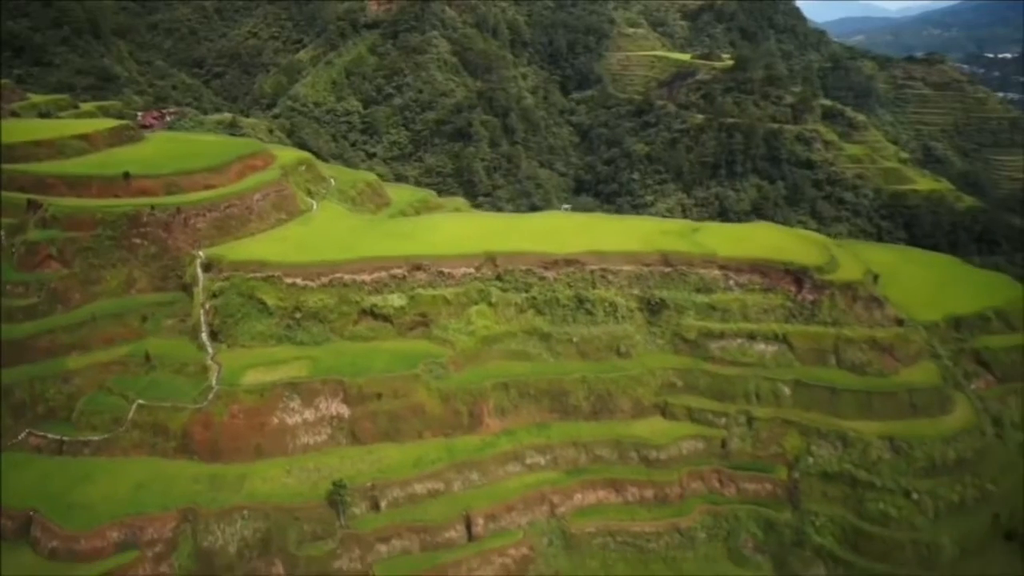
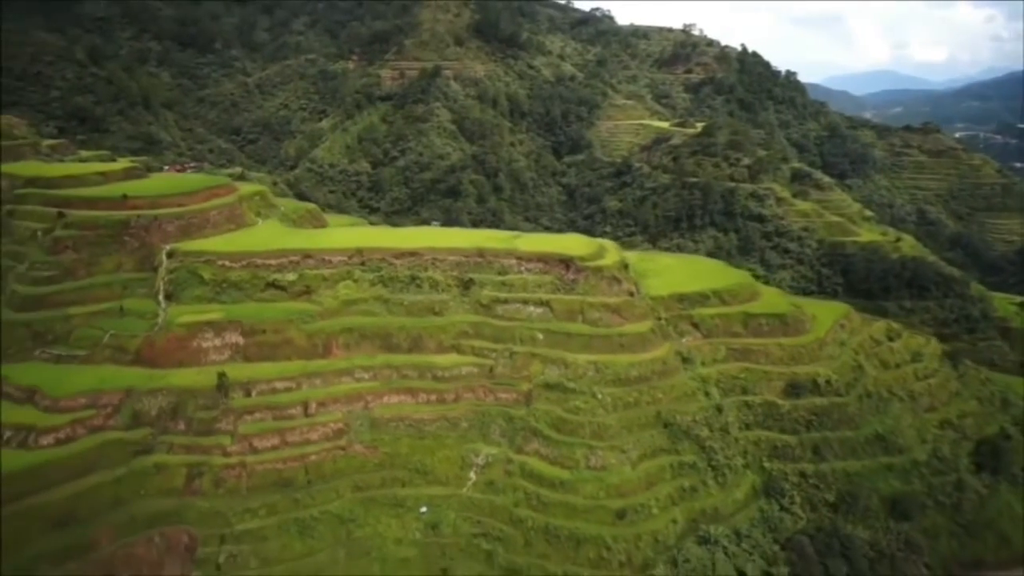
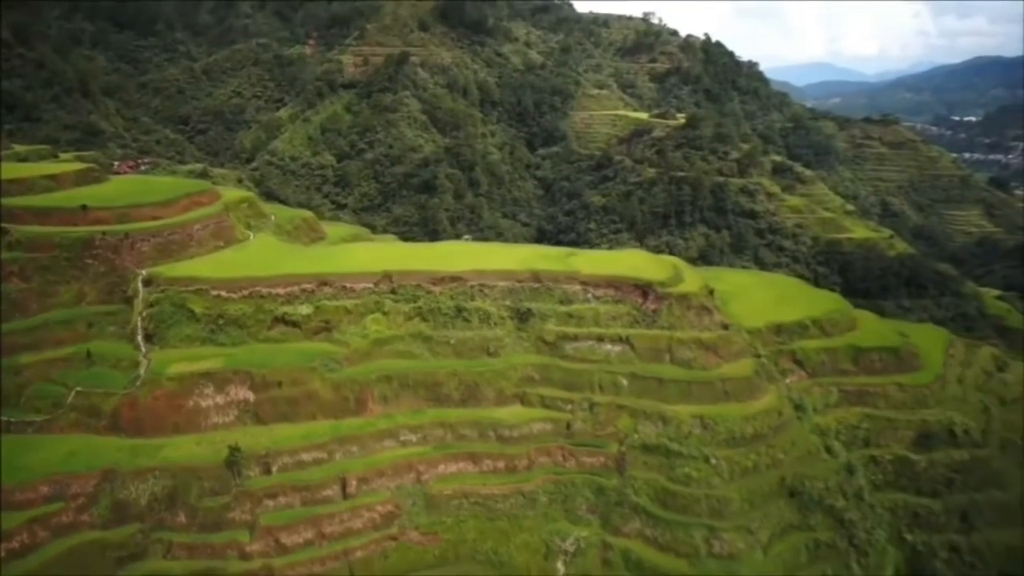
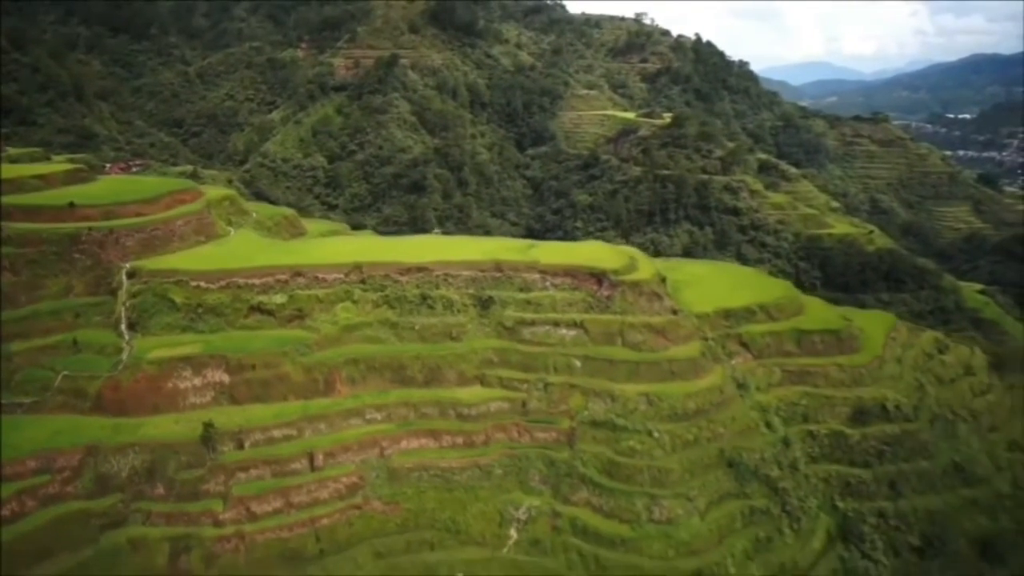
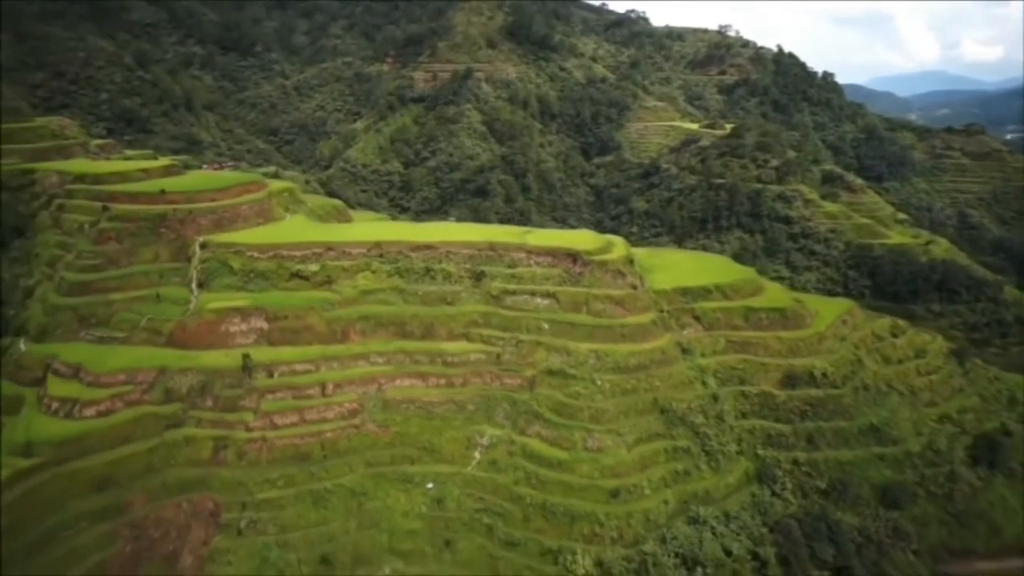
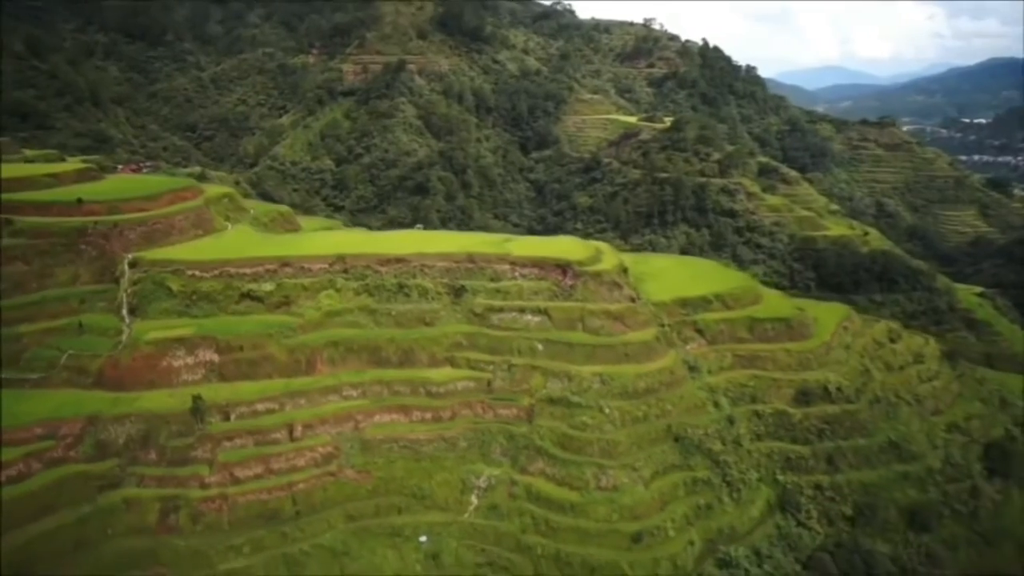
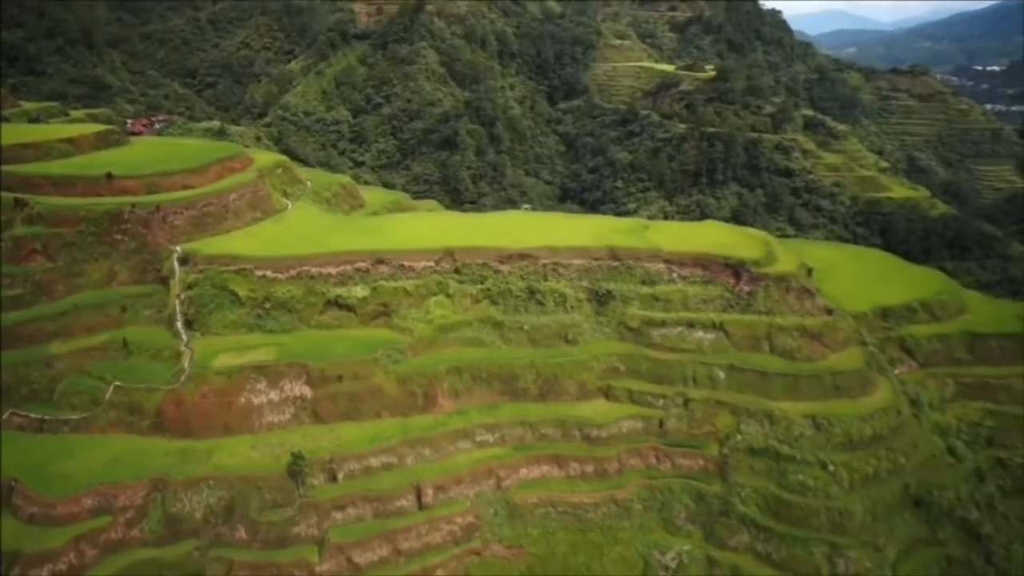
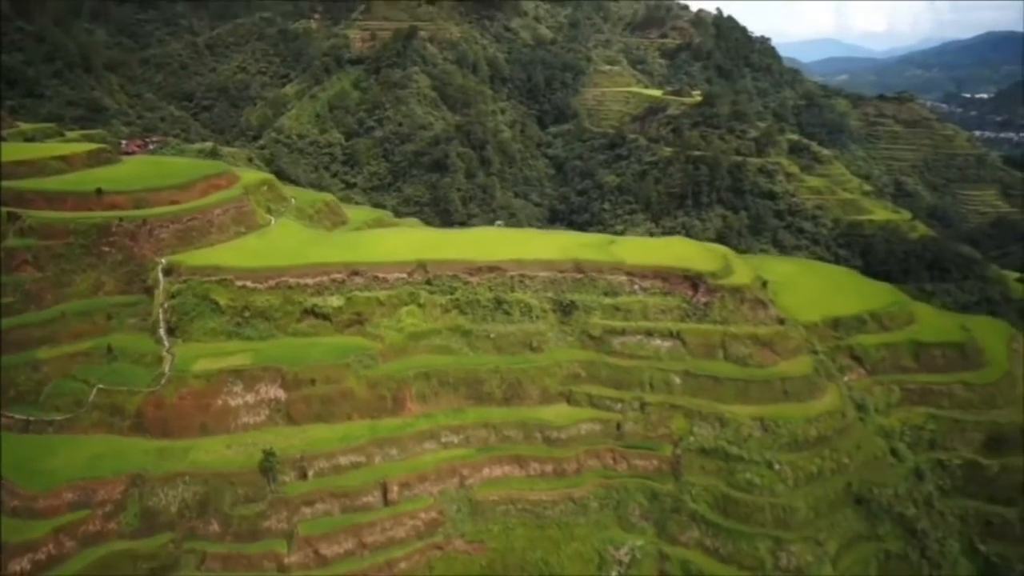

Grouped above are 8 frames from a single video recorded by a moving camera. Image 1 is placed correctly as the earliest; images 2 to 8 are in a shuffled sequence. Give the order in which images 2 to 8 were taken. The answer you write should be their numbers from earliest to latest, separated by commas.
7, 8, 3, 4, 6, 2, 5
